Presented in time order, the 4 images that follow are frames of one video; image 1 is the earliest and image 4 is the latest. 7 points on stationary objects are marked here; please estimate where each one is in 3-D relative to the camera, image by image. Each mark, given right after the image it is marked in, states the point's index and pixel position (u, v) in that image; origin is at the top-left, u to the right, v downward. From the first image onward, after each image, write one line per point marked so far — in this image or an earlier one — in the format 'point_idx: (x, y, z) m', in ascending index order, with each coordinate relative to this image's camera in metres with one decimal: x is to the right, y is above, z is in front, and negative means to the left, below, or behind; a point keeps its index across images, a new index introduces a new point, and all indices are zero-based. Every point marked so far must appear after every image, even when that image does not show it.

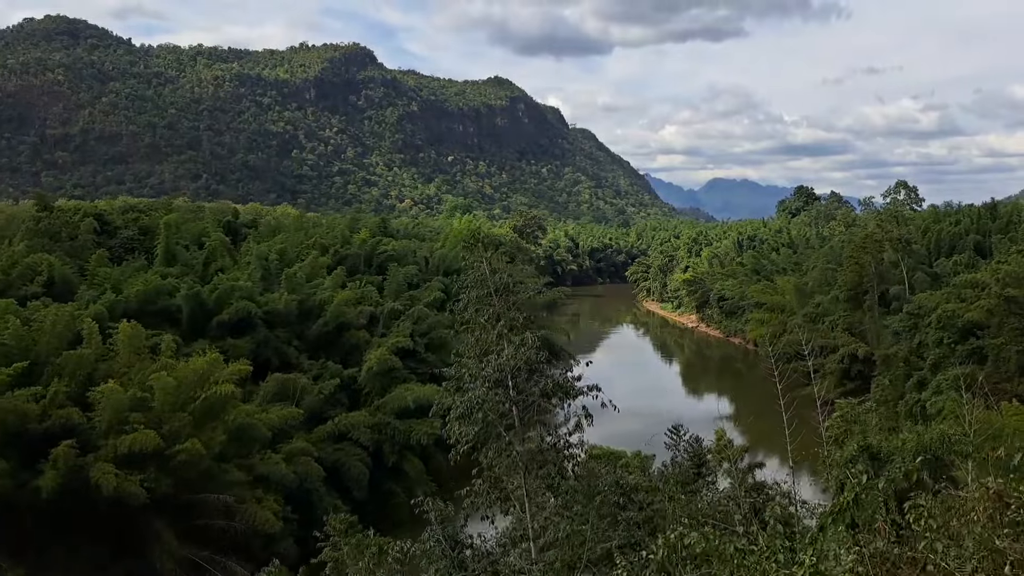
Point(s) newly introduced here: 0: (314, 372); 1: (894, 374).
0: (-3.7, -1.6, +12.6) m
1: (+9.3, -2.1, +16.3) m
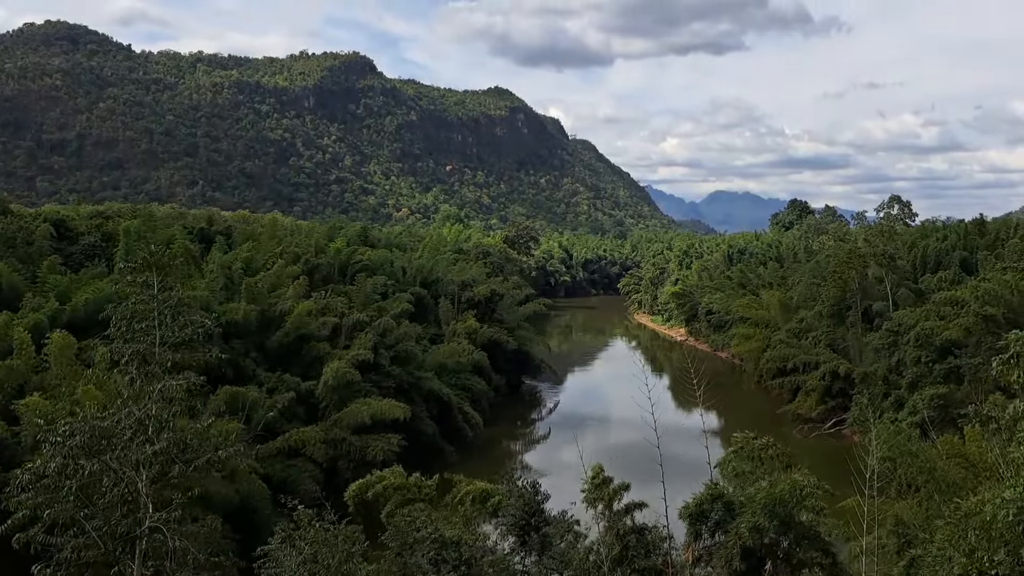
0: (-4.5, -1.8, +12.3) m
1: (+8.6, -2.5, +15.9) m
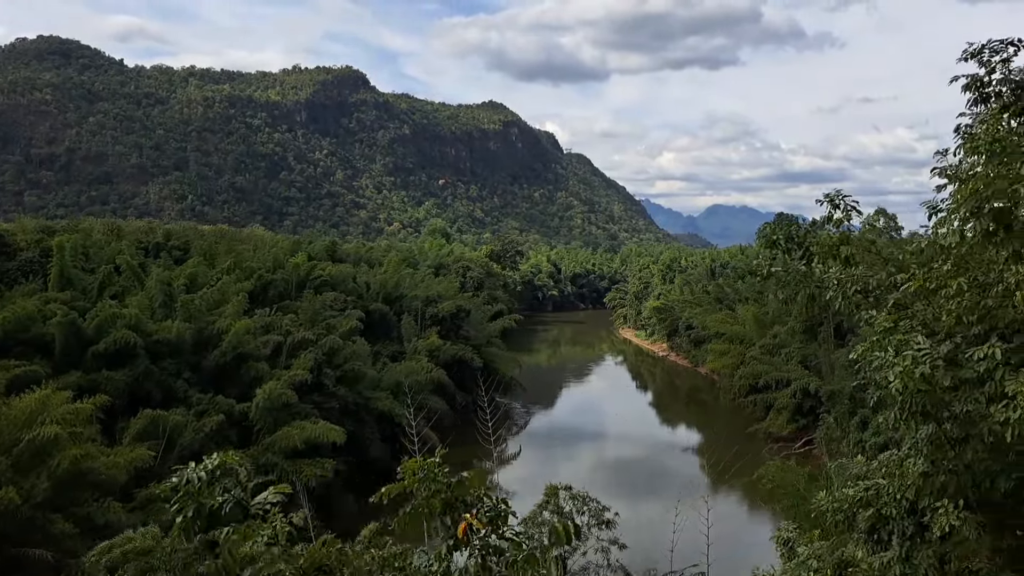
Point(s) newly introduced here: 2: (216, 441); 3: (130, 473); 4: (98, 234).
0: (-5.5, -2.1, +11.8) m
1: (+7.6, -2.9, +15.5) m
2: (-5.1, -2.6, +11.6) m
3: (-5.5, -2.7, +9.7) m
4: (-10.7, +1.4, +17.2) m
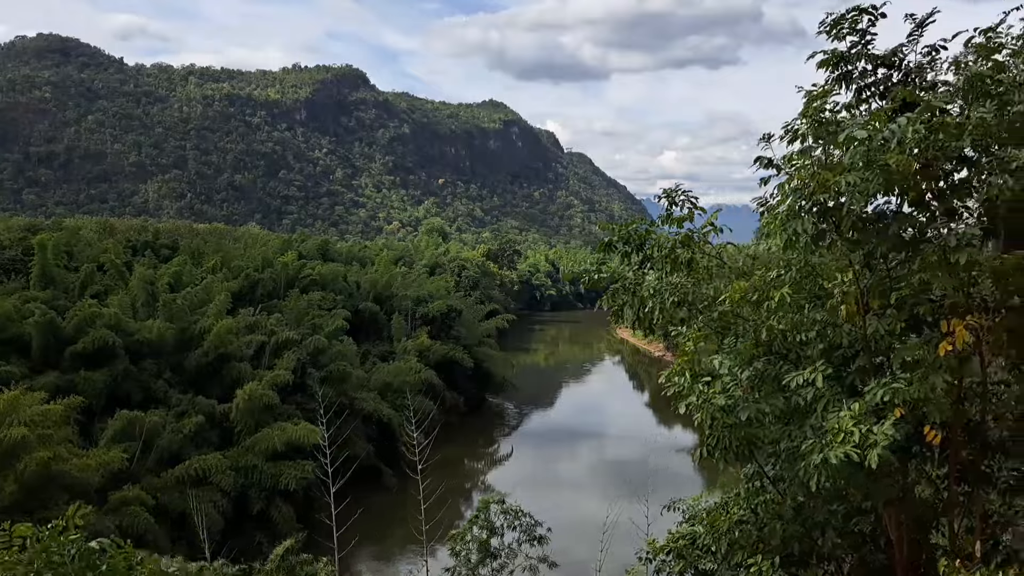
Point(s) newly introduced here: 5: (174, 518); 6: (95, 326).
0: (-5.8, -2.1, +11.6) m
1: (+7.3, -2.9, +15.3) m
2: (-5.4, -2.6, +11.4) m
3: (-5.8, -2.7, +9.5) m
4: (-11.0, +1.4, +17.1) m
5: (-5.2, -3.5, +10.2) m
6: (-7.2, -0.7, +11.5) m
